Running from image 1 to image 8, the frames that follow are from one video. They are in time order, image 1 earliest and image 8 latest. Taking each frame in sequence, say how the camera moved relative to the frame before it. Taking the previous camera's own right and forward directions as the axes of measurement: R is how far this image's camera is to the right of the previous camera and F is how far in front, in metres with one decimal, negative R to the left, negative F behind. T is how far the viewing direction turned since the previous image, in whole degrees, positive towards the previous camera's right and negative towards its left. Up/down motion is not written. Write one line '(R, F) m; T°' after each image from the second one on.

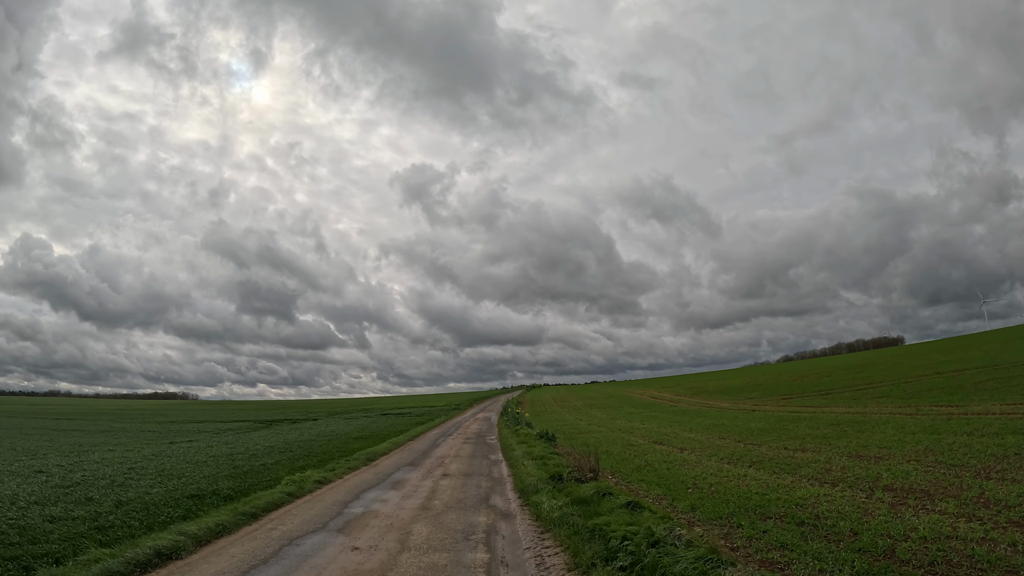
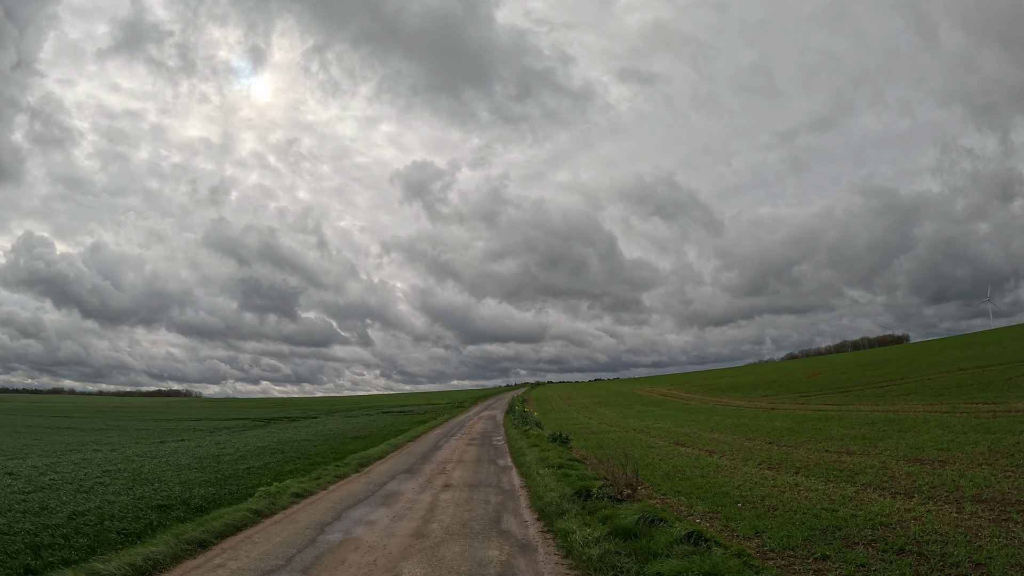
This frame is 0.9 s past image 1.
(-0.4, +2.7) m; 0°
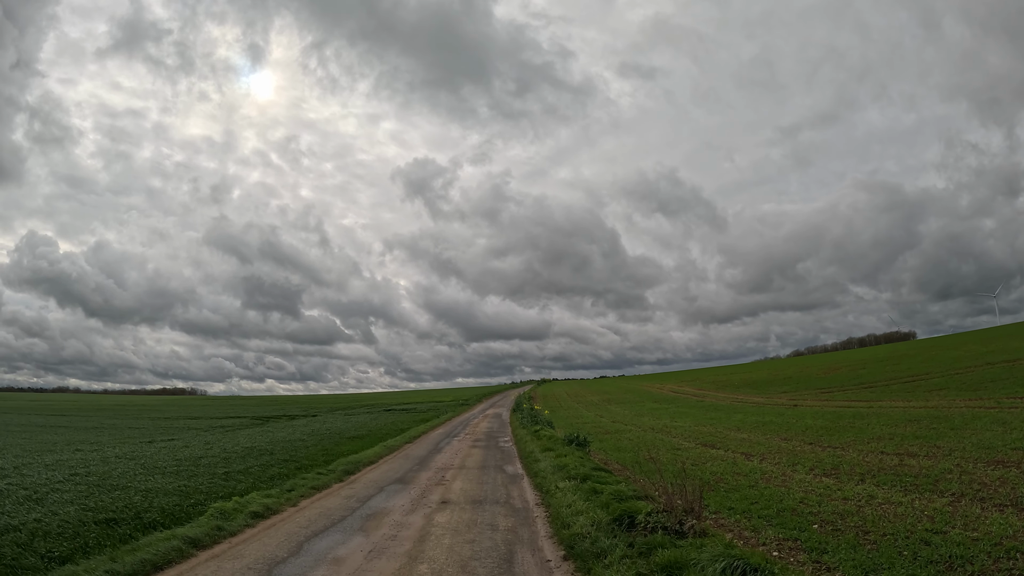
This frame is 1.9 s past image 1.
(-0.2, +3.0) m; 0°
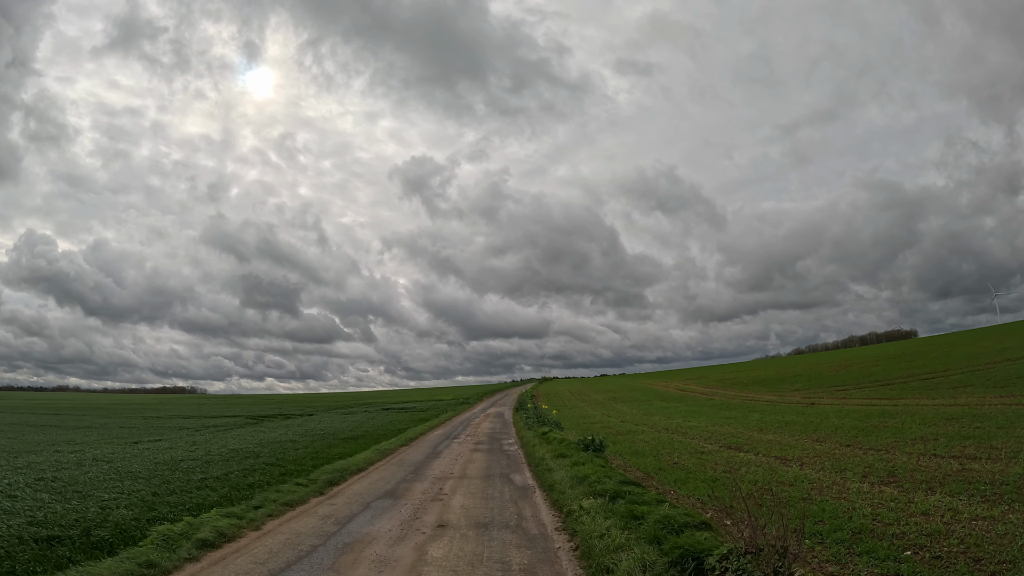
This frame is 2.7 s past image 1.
(-0.3, +2.3) m; 0°
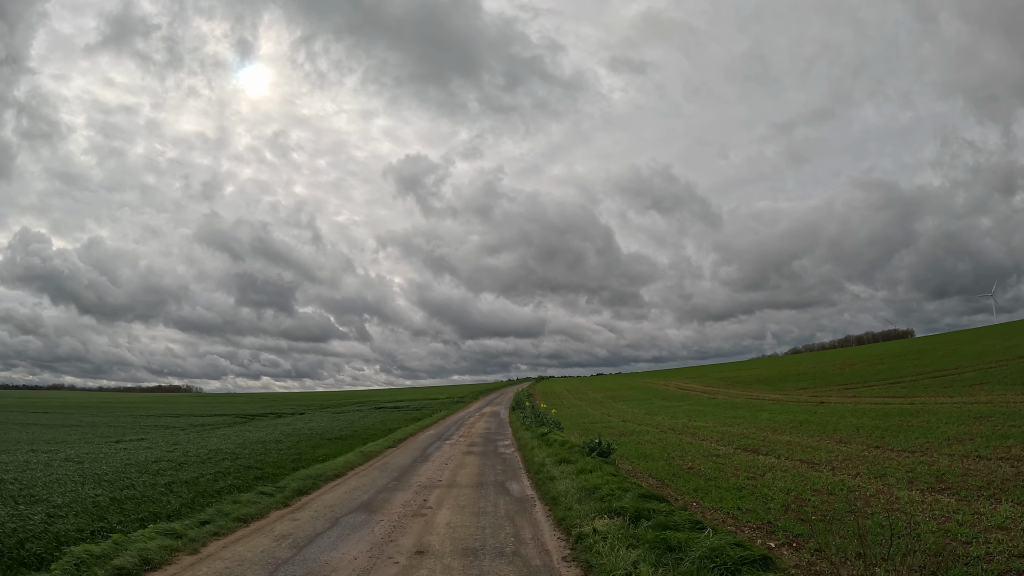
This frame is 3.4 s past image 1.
(0.0, +2.0) m; 0°
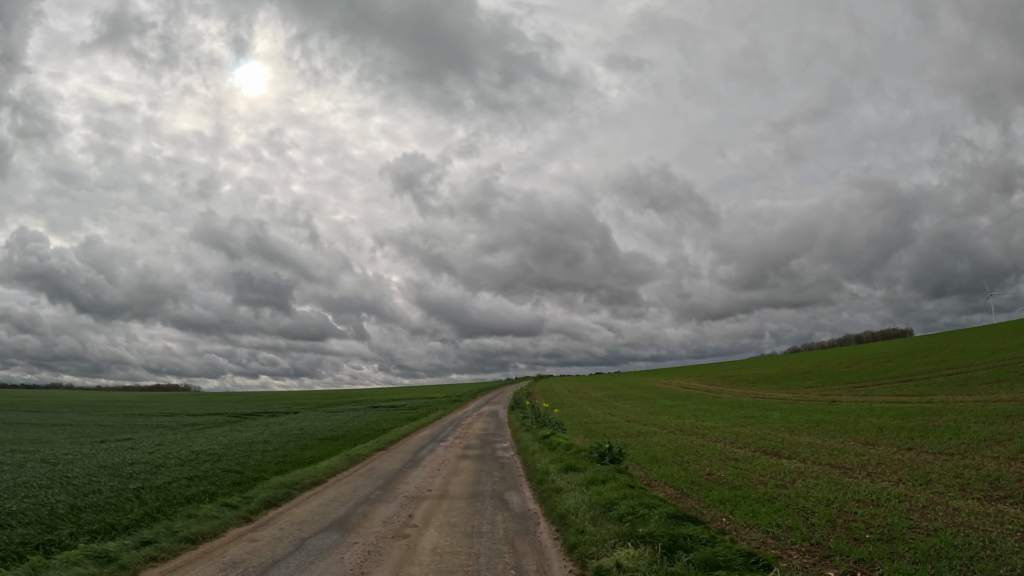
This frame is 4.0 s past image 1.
(0.0, +1.7) m; 0°
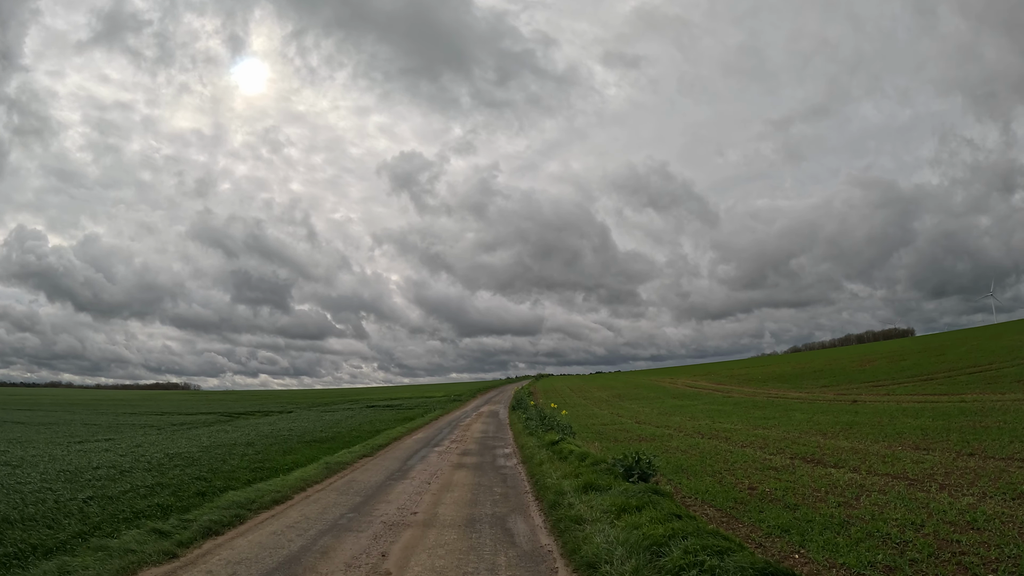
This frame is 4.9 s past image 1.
(-0.1, +2.5) m; 0°
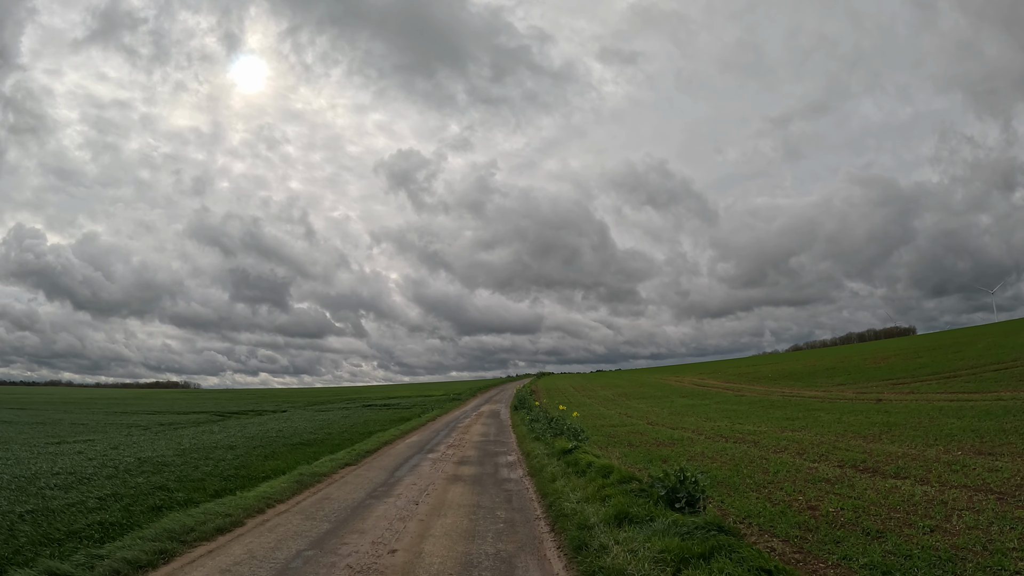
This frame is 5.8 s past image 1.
(-0.2, +2.5) m; 0°
